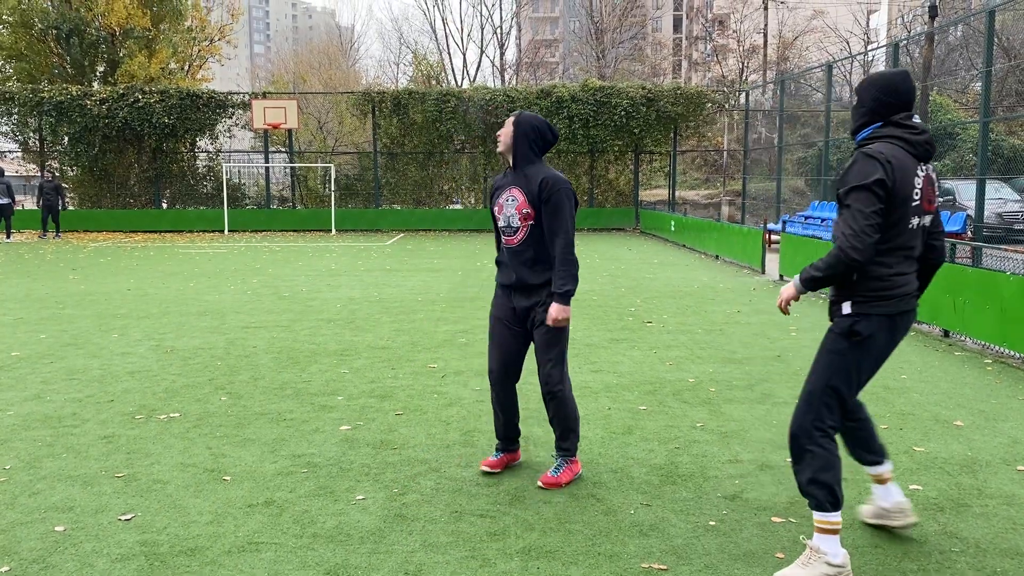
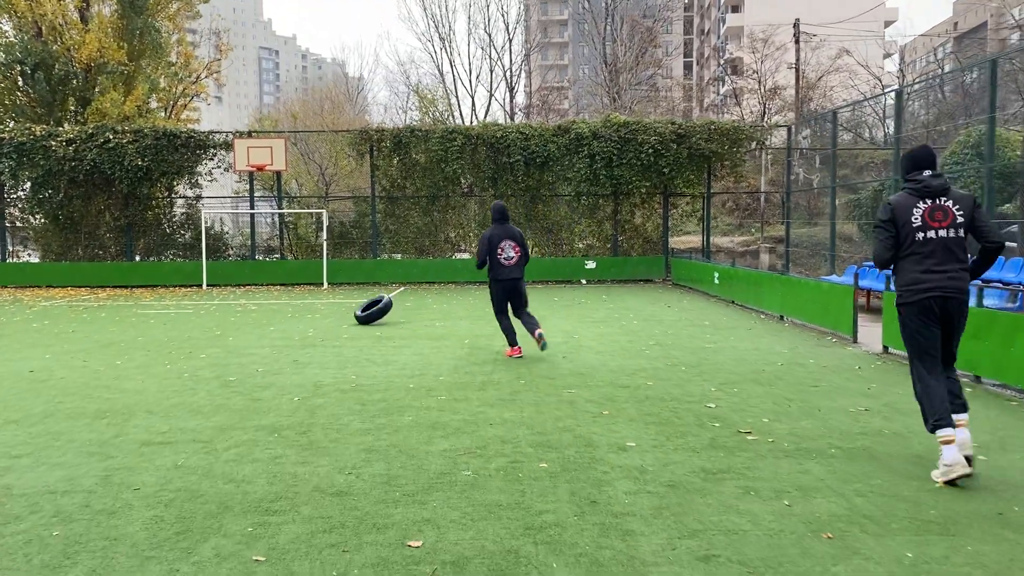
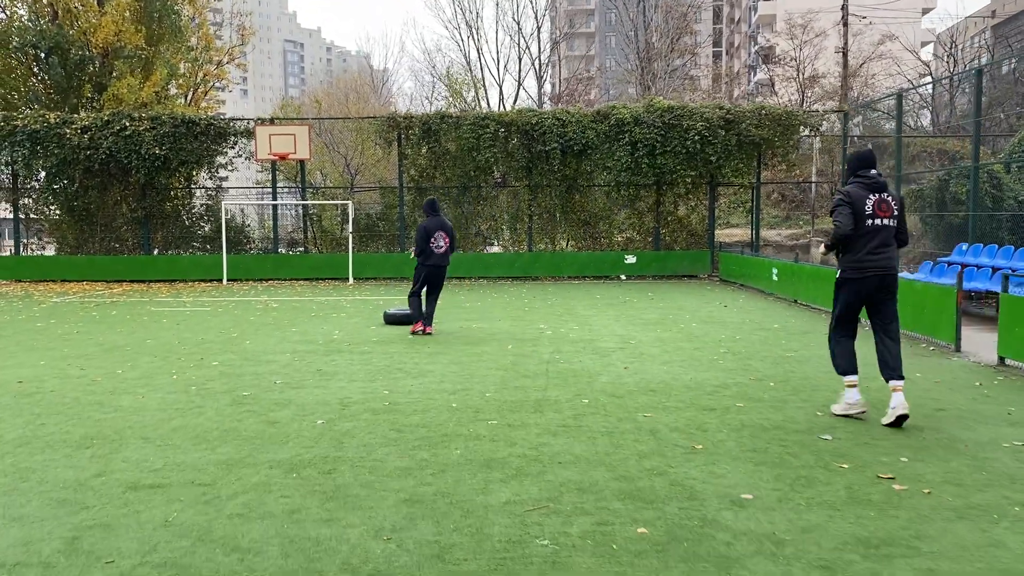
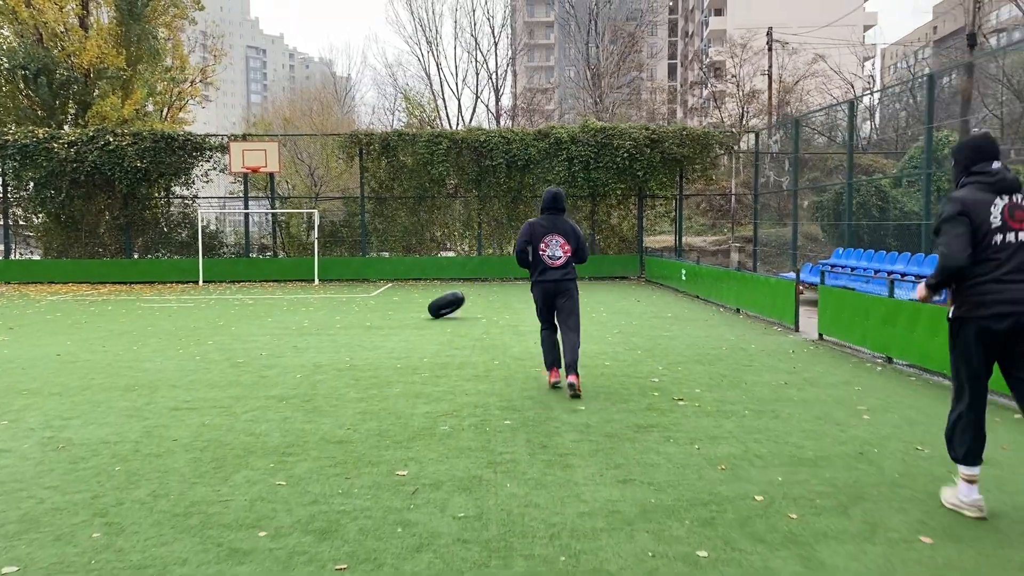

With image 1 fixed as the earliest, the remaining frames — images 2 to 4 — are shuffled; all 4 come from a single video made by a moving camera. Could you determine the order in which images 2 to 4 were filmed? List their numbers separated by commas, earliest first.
4, 2, 3
